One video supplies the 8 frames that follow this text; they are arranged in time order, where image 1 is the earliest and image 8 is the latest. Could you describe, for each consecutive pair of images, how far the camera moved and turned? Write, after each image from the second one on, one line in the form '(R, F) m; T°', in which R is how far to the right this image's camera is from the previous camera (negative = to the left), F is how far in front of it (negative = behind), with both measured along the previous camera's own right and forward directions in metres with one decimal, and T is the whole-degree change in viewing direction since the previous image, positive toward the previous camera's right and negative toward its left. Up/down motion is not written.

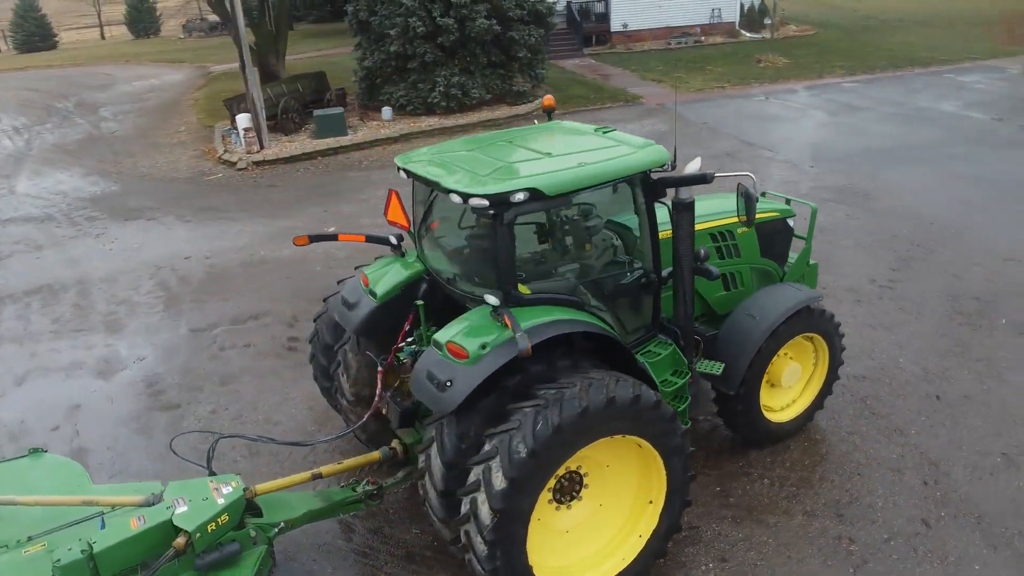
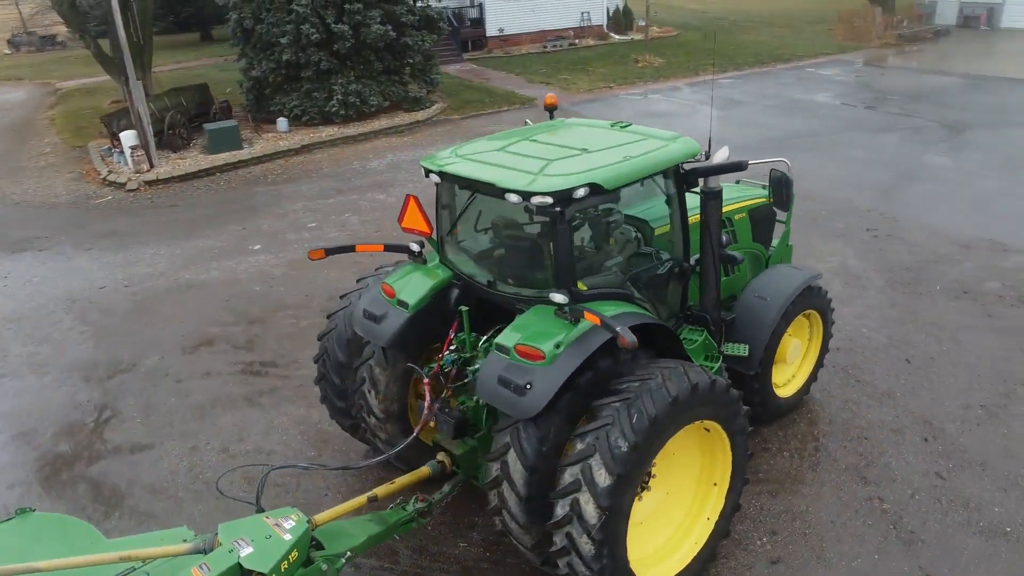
(-0.9, +0.1) m; +10°
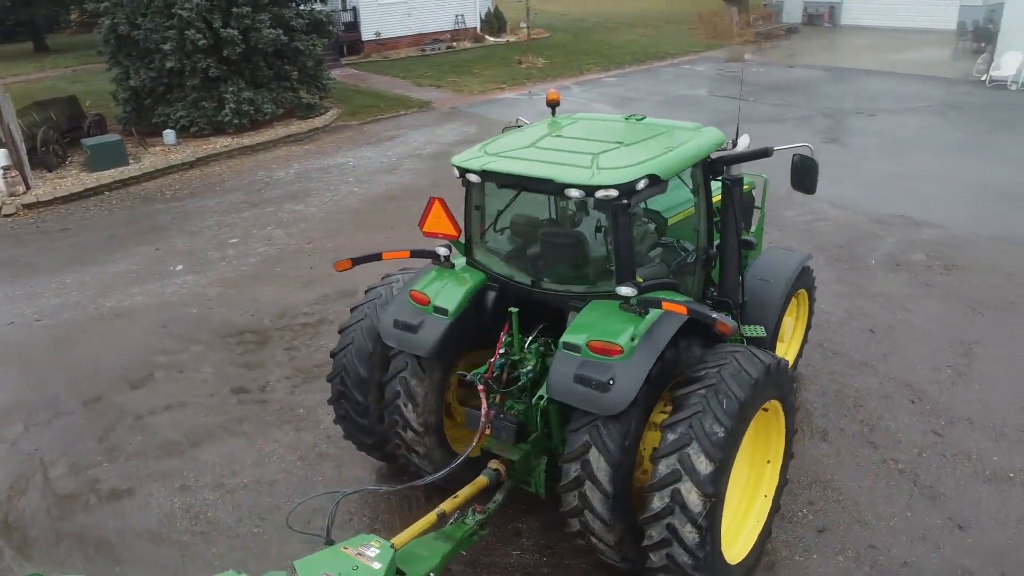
(-0.9, +0.2) m; +10°
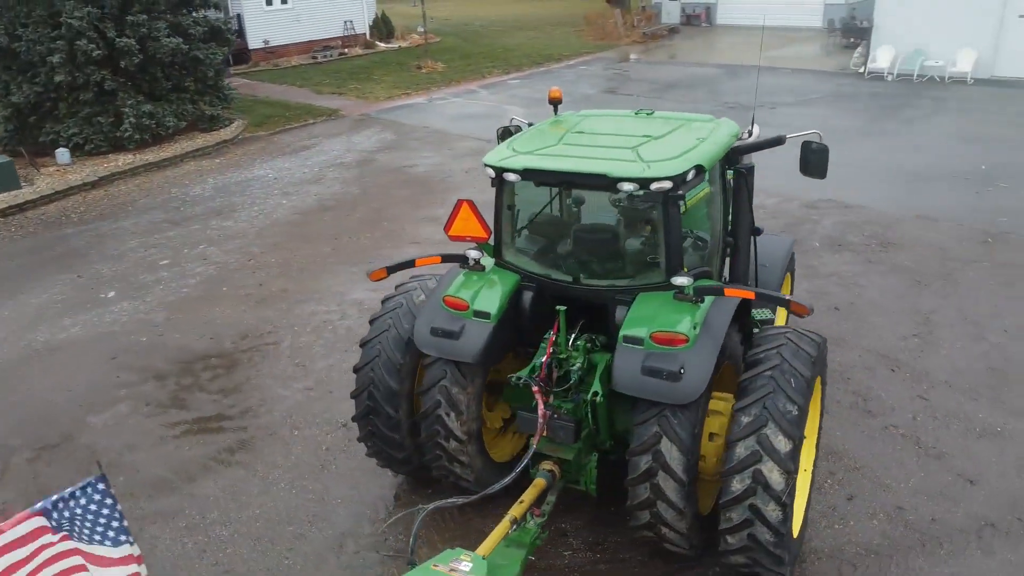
(-0.8, +0.1) m; +9°
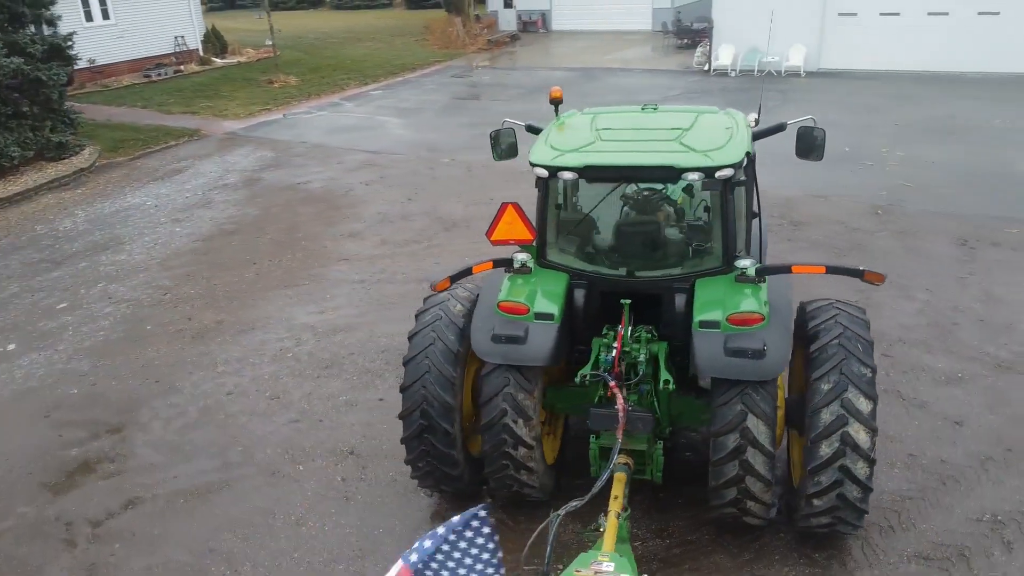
(-1.1, +0.2) m; +12°
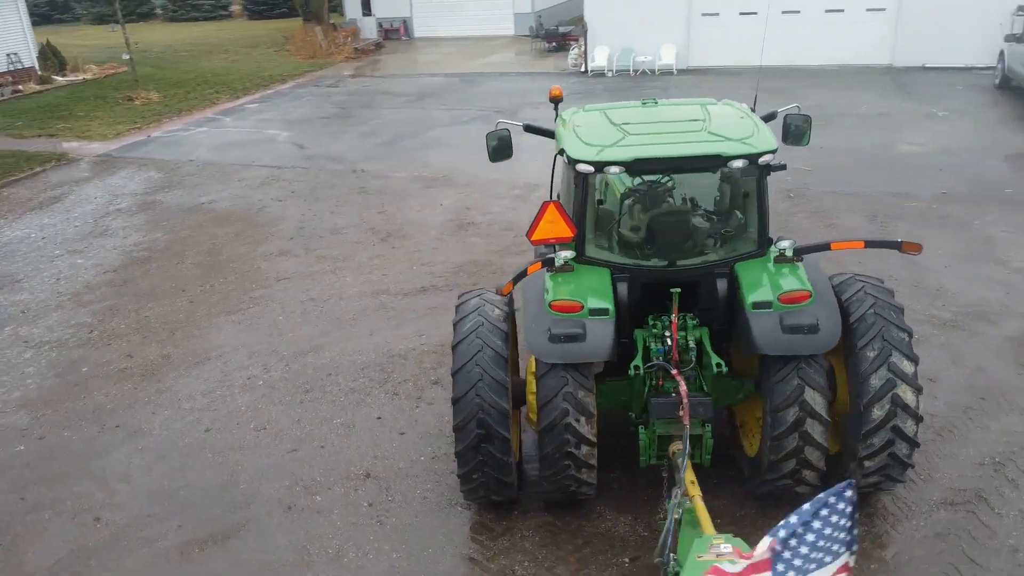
(-1.0, +0.1) m; +11°
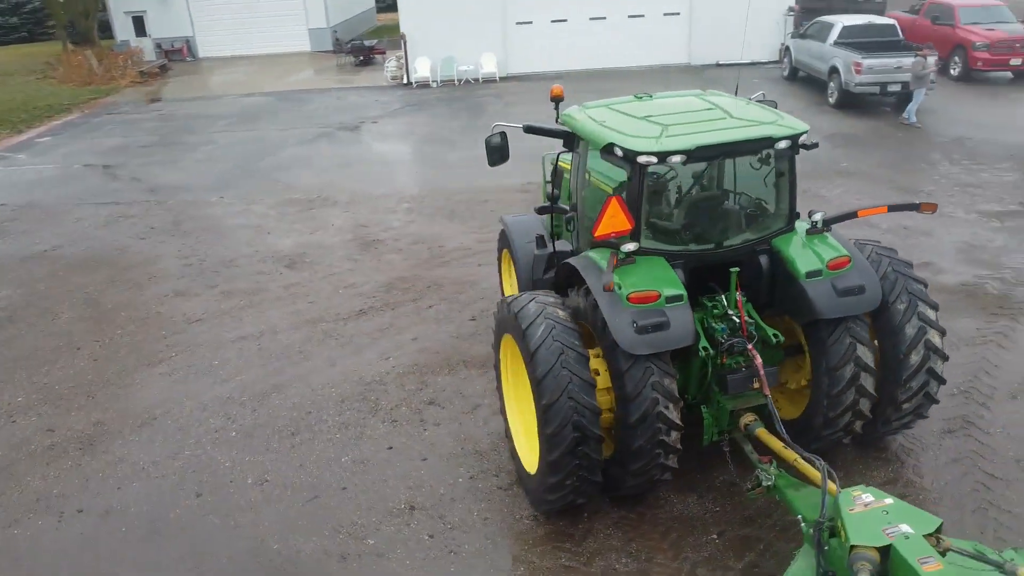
(-1.5, +0.3) m; +16°
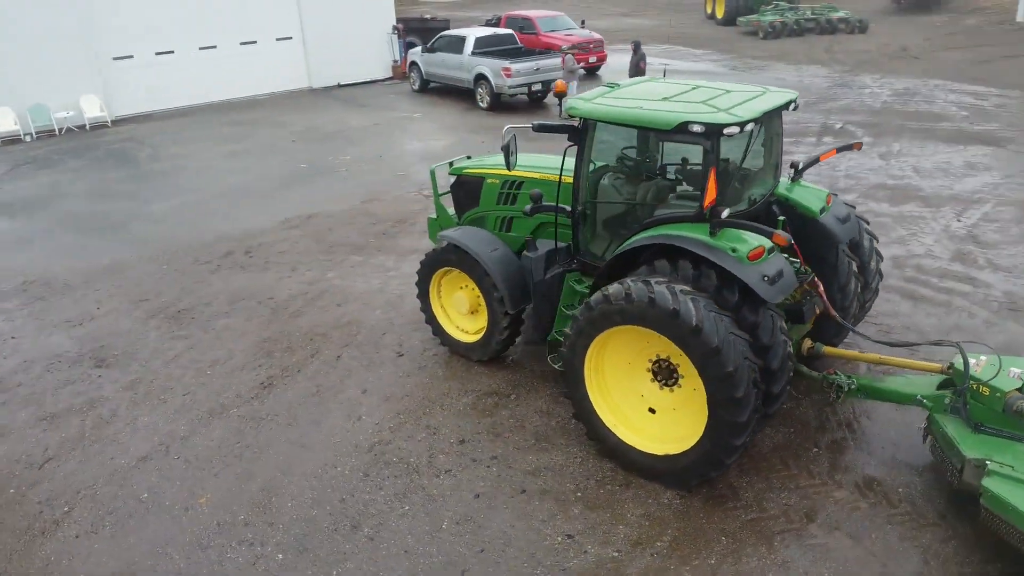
(-2.9, +1.1) m; +33°
